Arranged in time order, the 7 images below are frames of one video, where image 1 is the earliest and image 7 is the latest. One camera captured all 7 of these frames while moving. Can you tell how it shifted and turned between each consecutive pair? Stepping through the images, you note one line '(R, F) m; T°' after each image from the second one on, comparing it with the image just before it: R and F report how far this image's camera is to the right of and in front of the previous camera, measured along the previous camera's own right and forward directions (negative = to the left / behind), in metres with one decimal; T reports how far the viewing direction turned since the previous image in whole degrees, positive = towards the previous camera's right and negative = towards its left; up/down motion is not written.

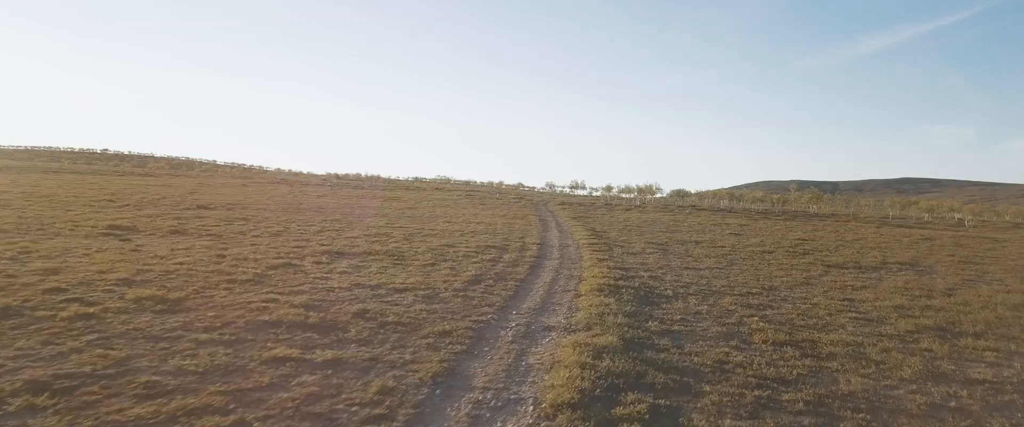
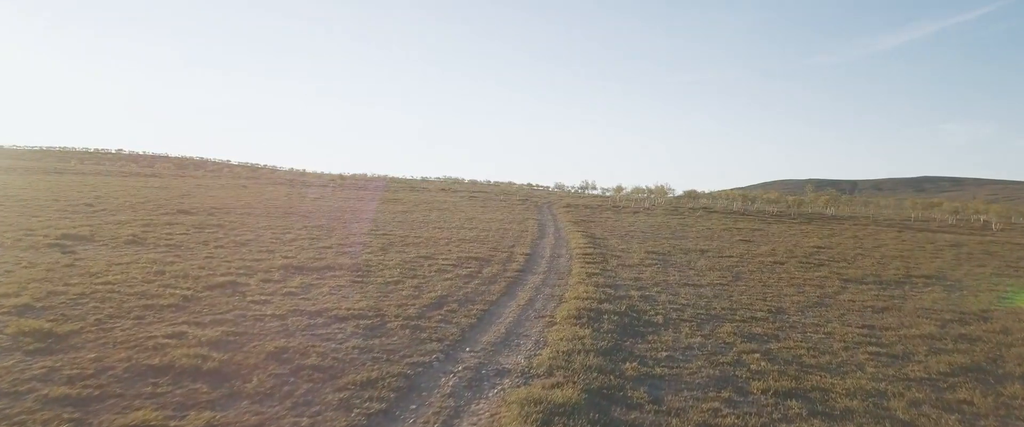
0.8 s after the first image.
(+0.9, +2.1) m; -1°
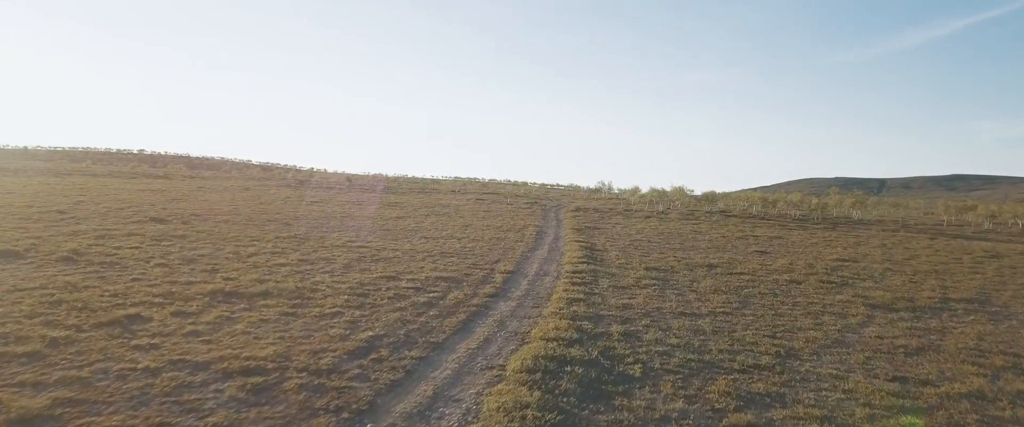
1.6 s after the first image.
(+1.2, +2.7) m; -2°
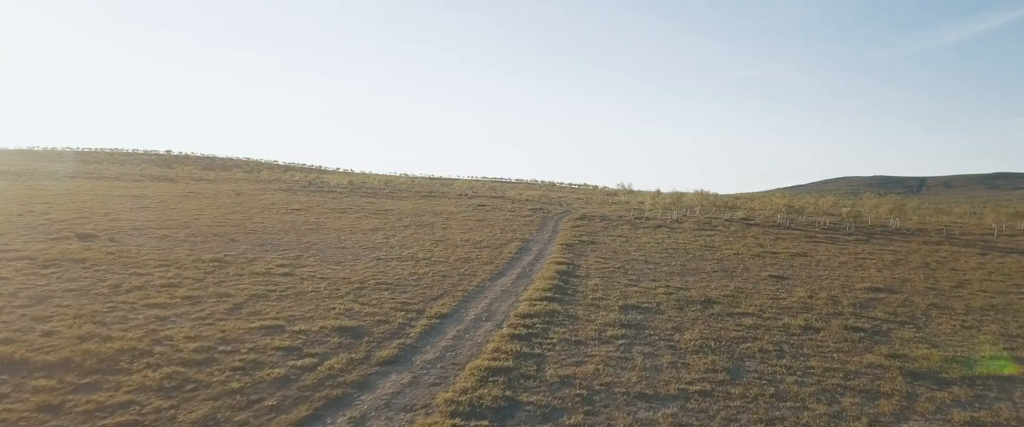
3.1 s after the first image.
(+2.2, +4.7) m; -2°
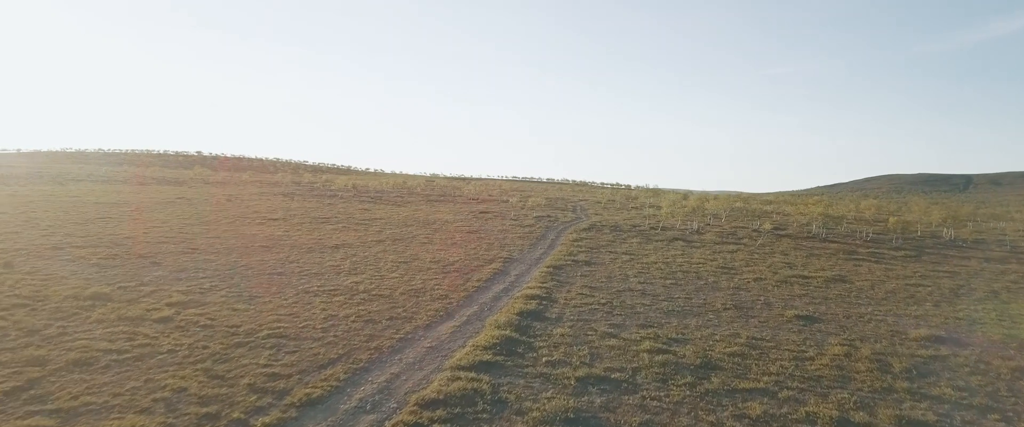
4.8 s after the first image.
(+2.1, +5.3) m; -3°
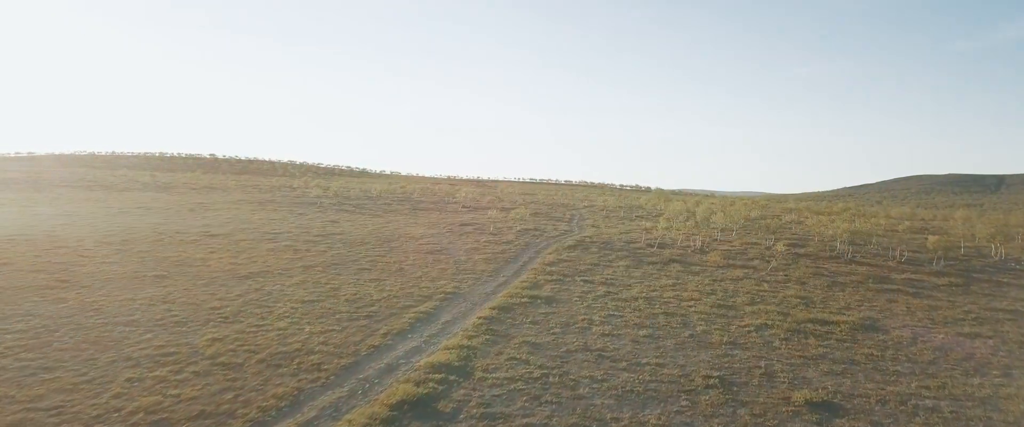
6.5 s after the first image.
(+2.5, +6.1) m; -2°
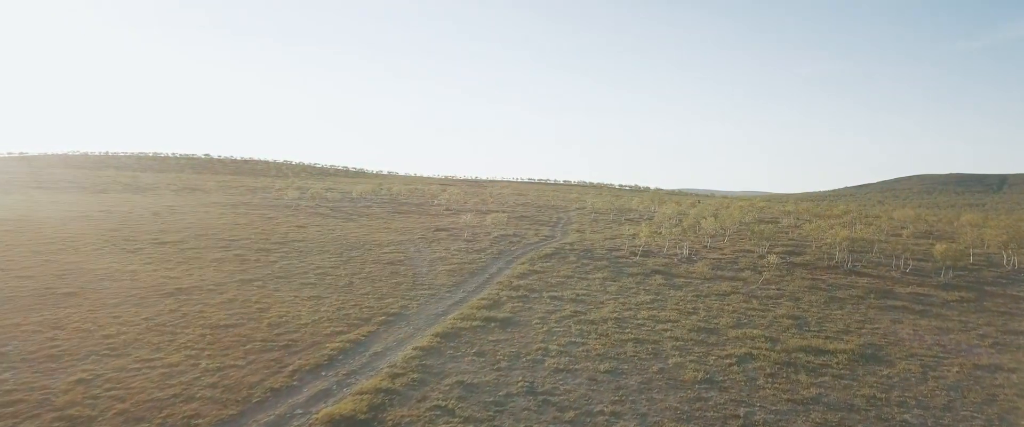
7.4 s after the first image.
(+1.4, +3.0) m; 0°
